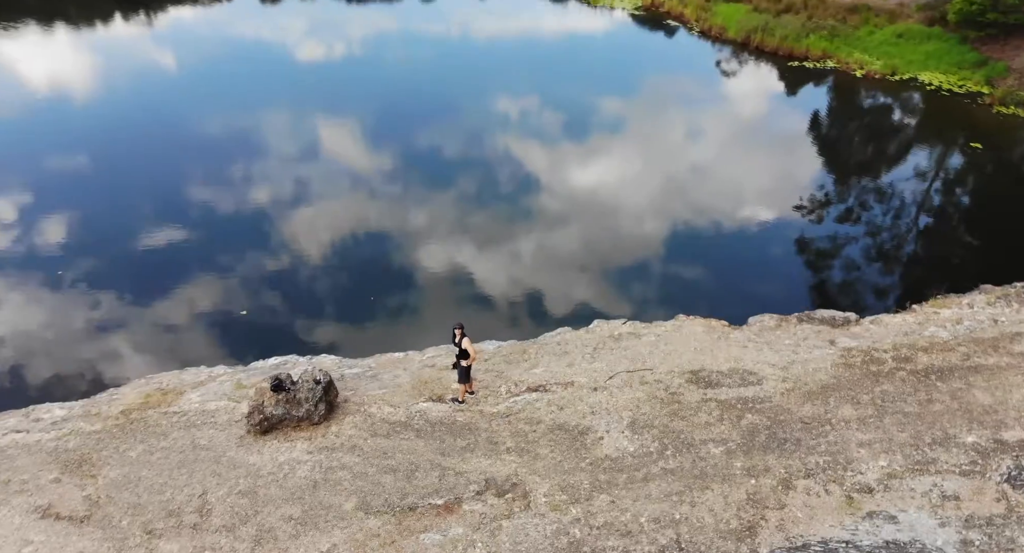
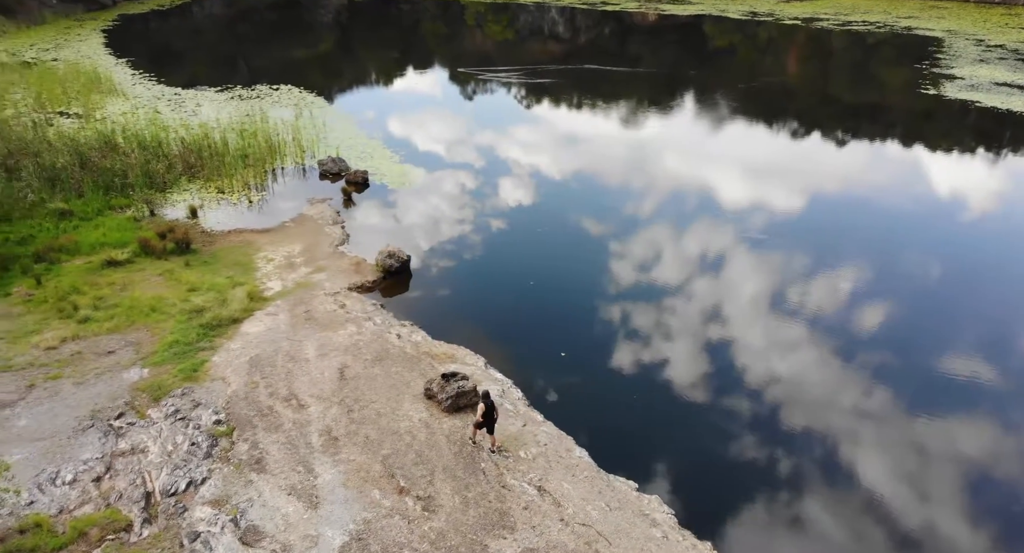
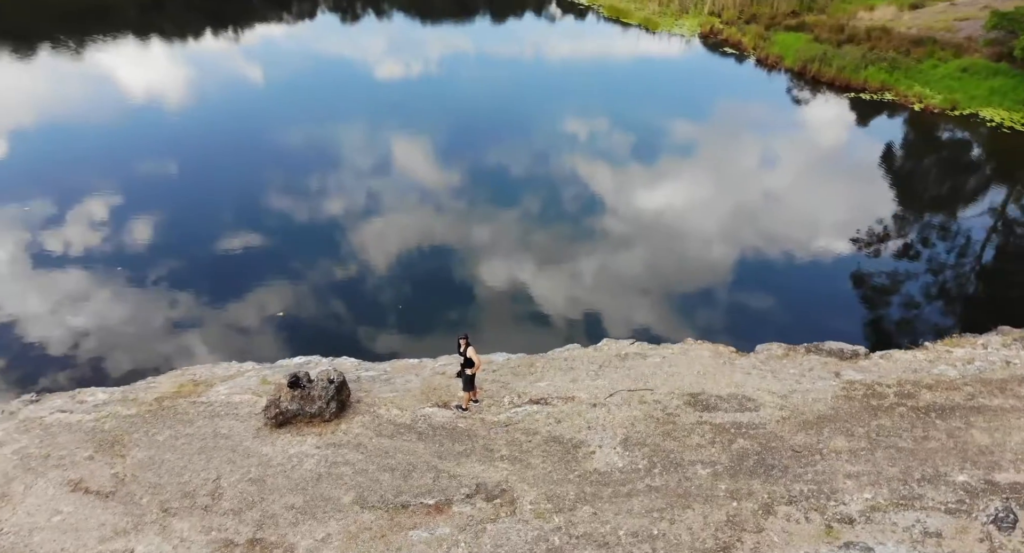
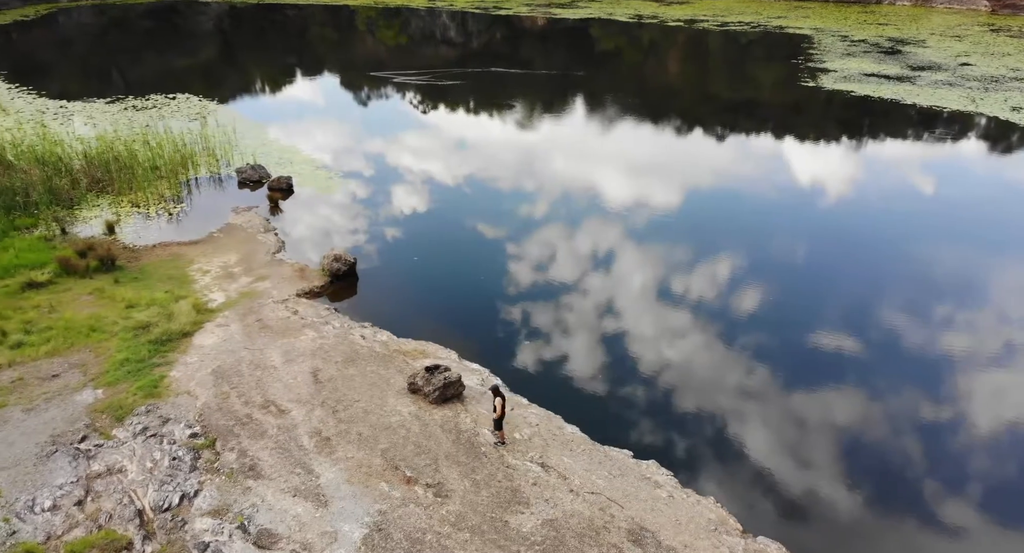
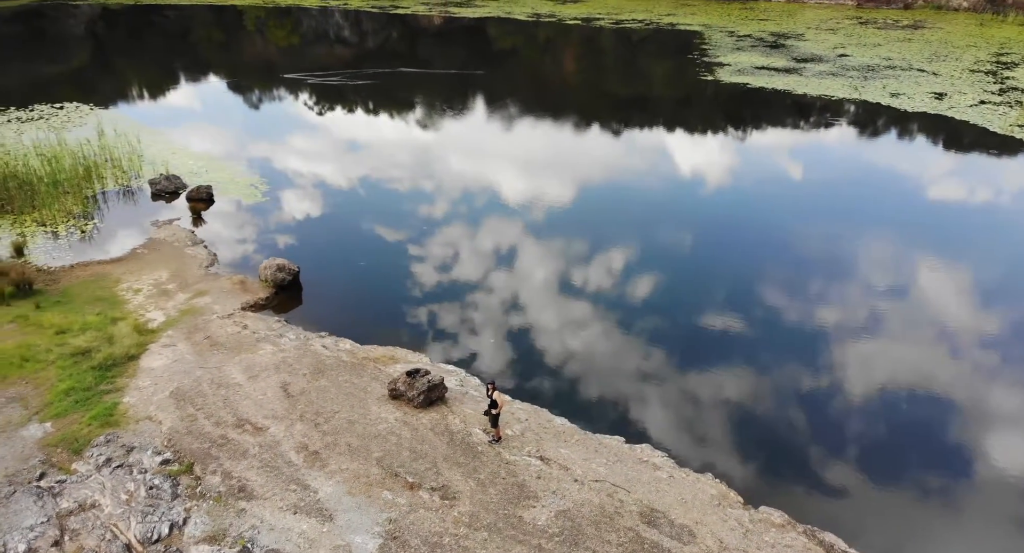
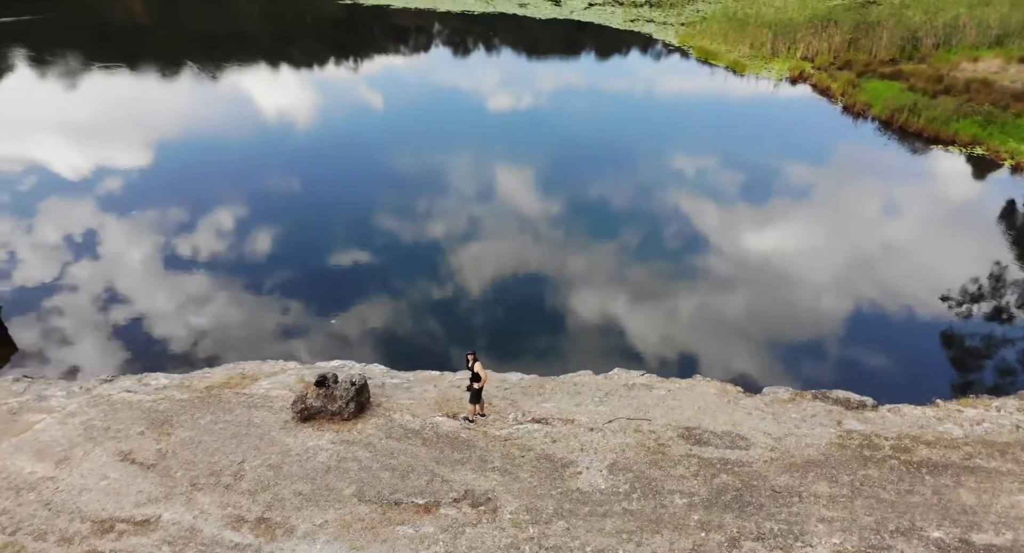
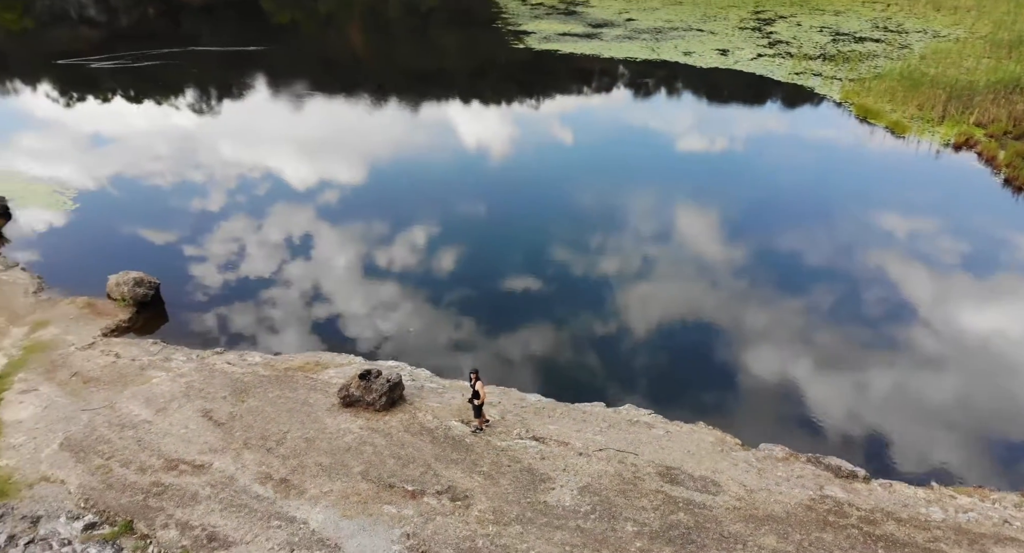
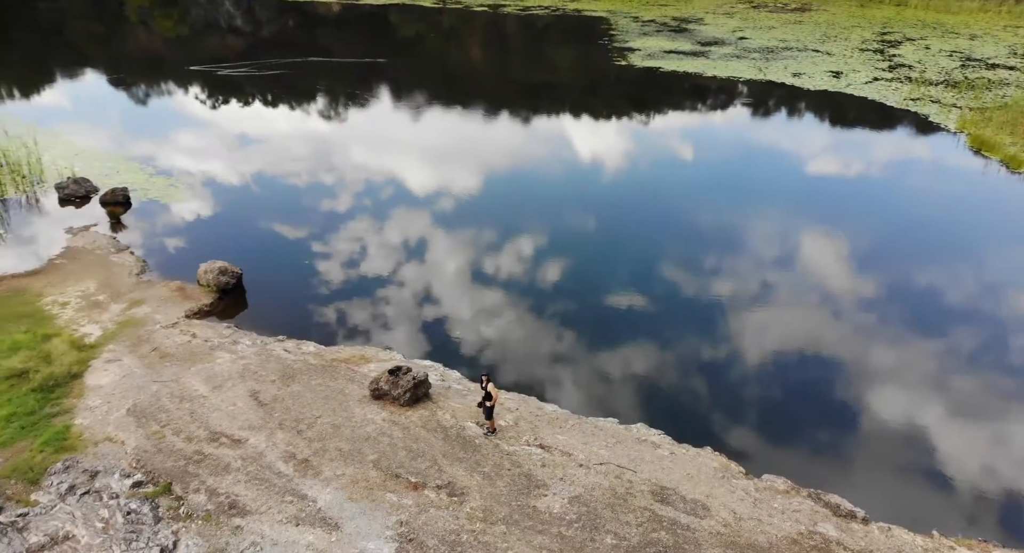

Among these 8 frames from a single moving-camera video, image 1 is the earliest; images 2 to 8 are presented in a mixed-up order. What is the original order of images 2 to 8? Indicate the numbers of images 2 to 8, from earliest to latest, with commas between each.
3, 6, 7, 8, 5, 4, 2
